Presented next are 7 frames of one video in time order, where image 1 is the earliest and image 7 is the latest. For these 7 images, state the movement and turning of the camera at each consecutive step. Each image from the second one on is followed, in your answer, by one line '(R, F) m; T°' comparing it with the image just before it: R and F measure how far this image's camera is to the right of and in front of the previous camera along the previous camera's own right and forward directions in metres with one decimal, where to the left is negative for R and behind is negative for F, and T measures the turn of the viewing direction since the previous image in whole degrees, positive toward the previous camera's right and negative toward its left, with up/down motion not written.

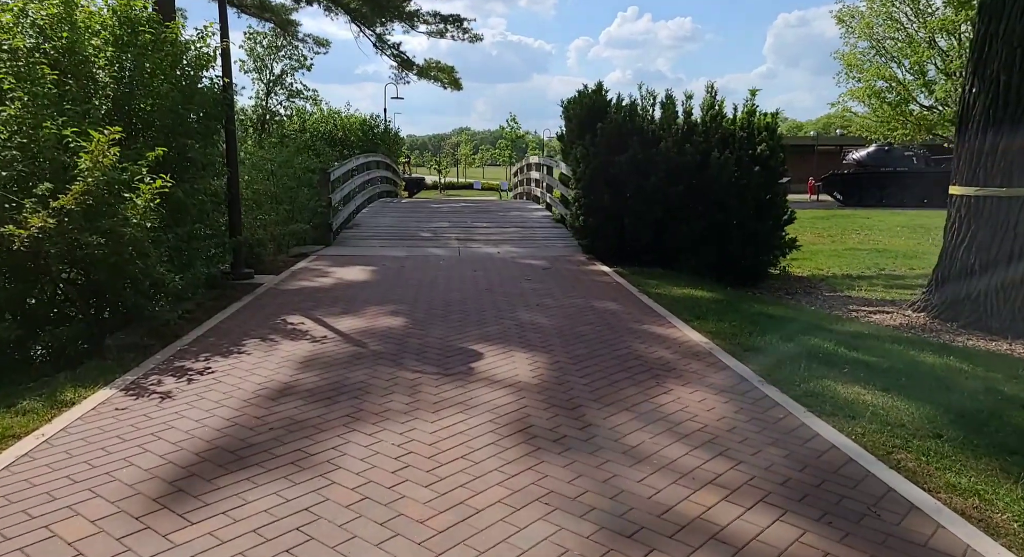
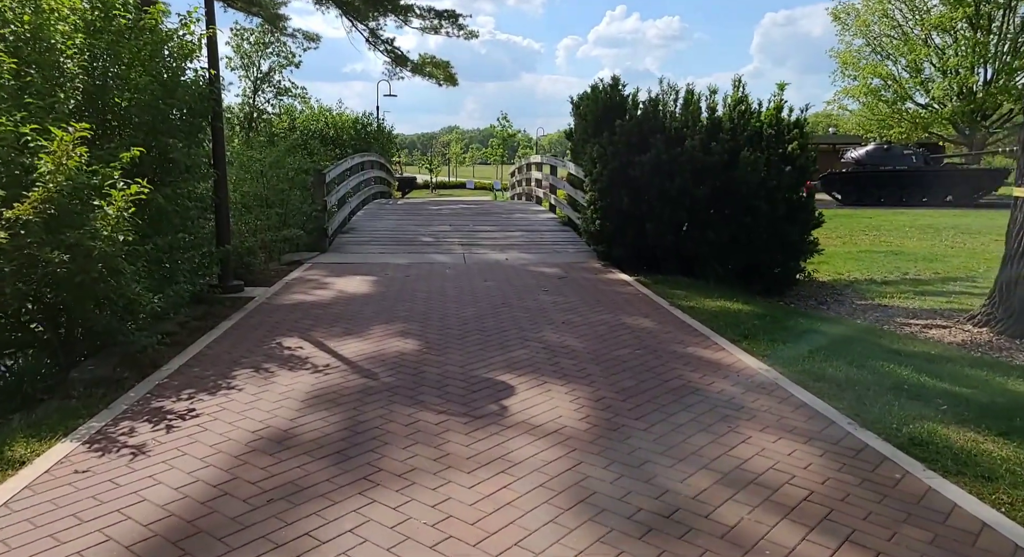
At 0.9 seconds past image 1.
(-0.3, +0.7) m; +1°
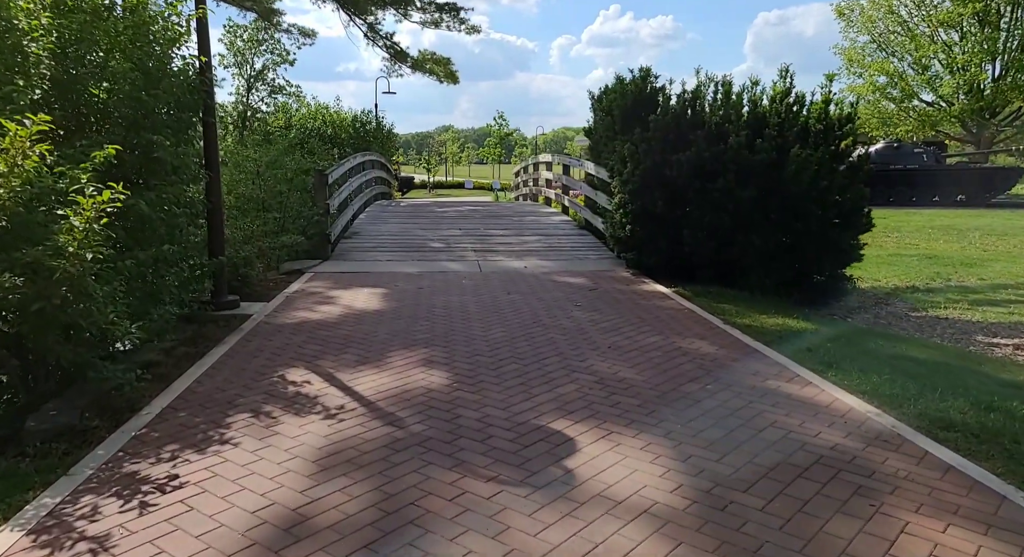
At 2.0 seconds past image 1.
(-0.3, +0.9) m; 0°
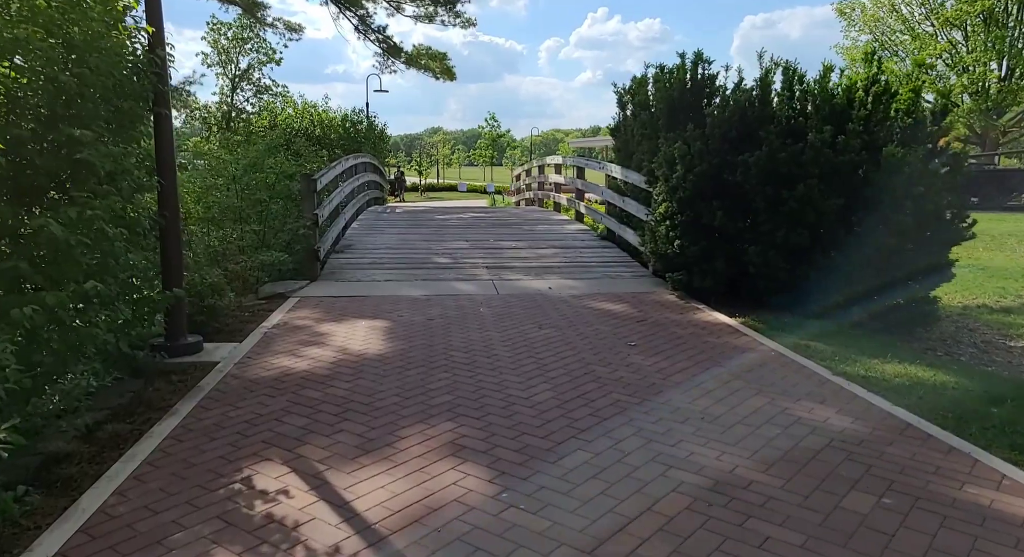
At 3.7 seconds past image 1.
(-0.3, +1.5) m; +1°
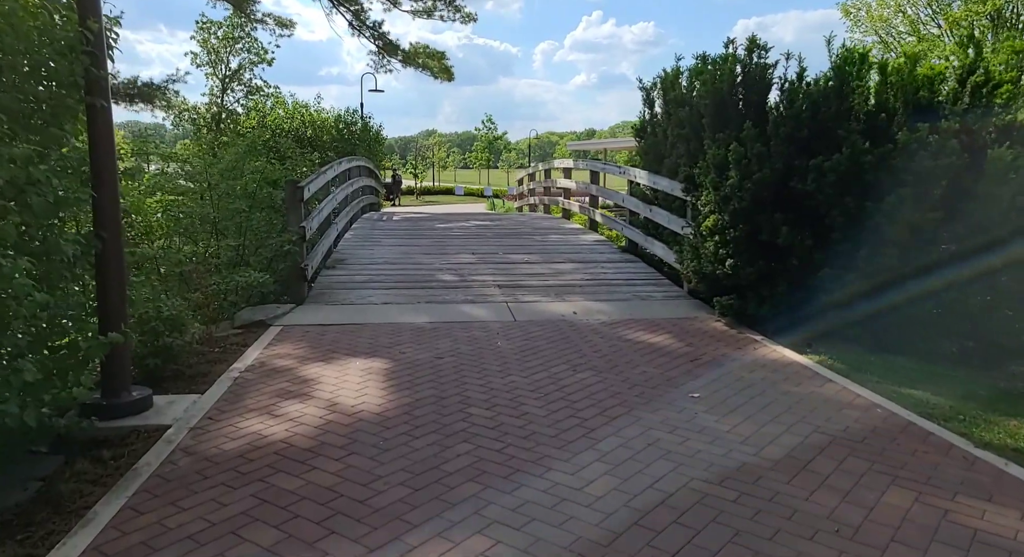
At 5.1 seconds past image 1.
(-0.2, +1.2) m; 0°
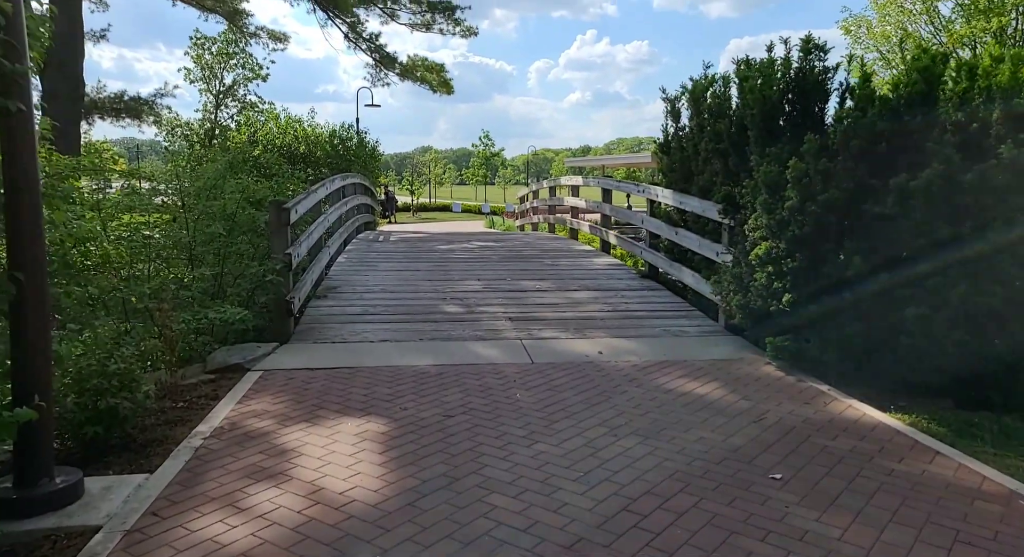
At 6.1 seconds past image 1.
(-0.2, +1.0) m; 0°
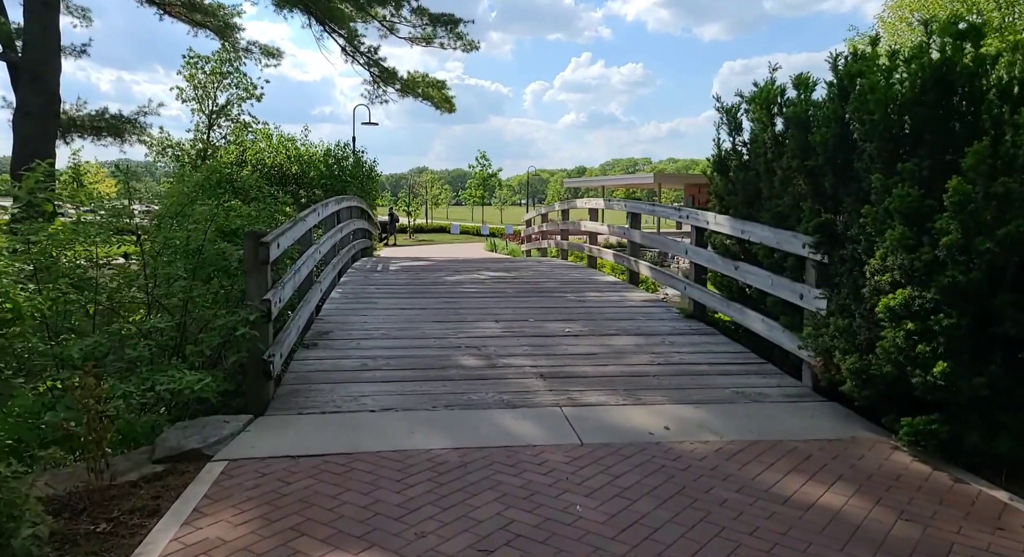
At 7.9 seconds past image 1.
(-0.3, +1.4) m; 0°
